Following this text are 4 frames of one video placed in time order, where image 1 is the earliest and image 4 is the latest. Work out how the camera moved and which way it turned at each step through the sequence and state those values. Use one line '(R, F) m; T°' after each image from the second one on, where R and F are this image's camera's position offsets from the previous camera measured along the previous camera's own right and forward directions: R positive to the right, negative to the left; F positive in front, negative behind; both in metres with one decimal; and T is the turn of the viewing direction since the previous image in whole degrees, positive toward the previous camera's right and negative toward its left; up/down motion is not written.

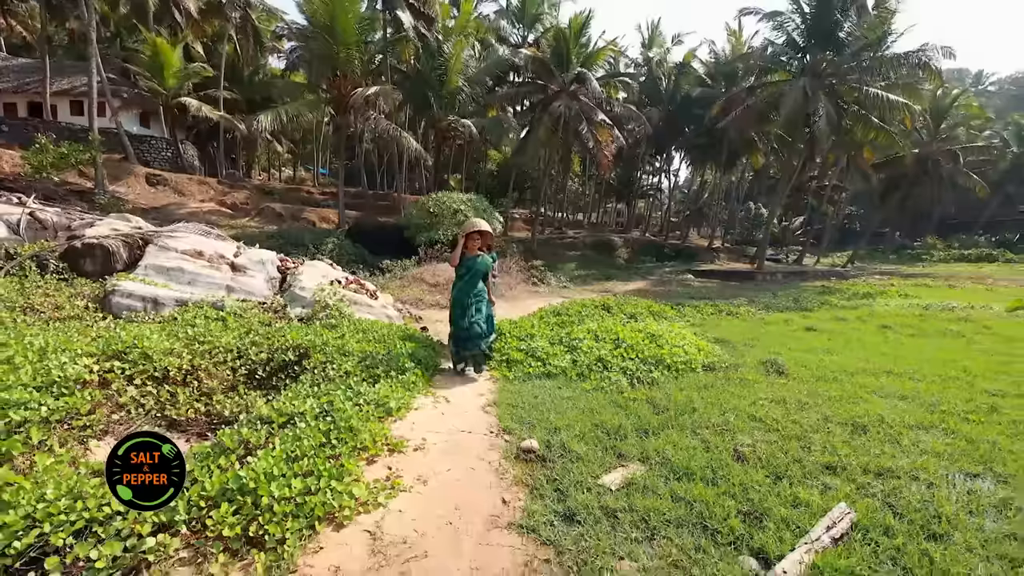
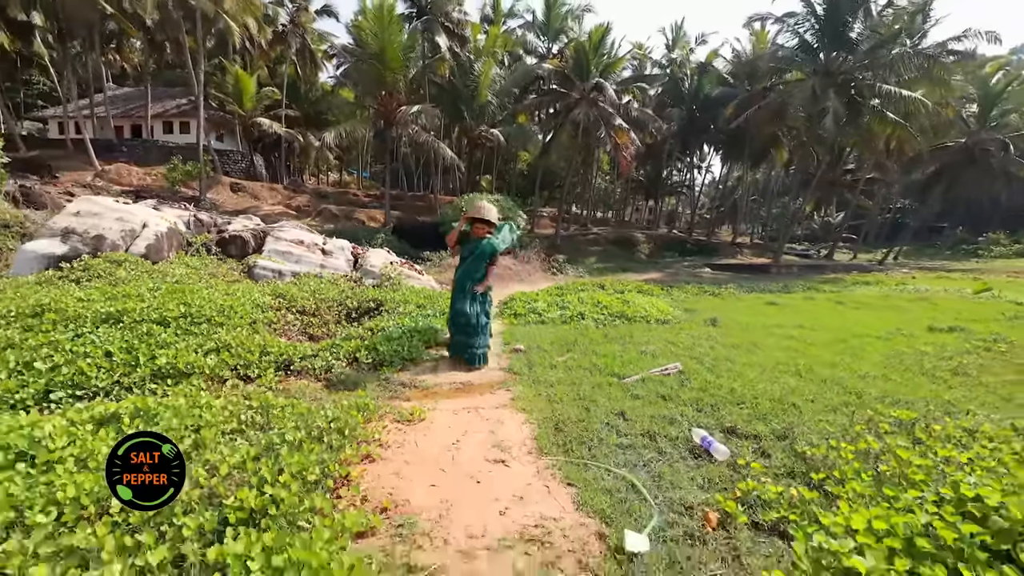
(+0.7, -2.8) m; -6°
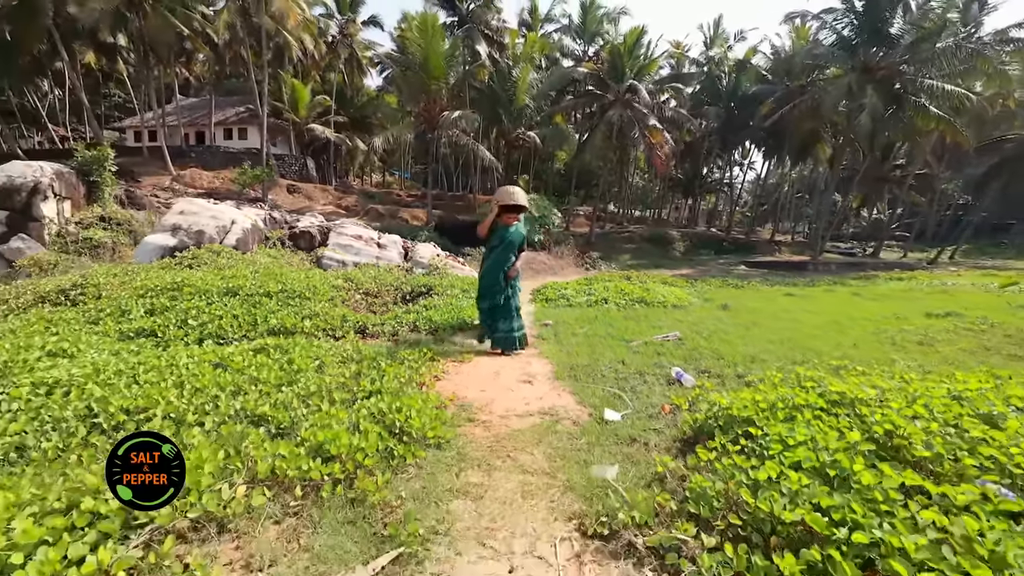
(+0.1, -1.3) m; -5°
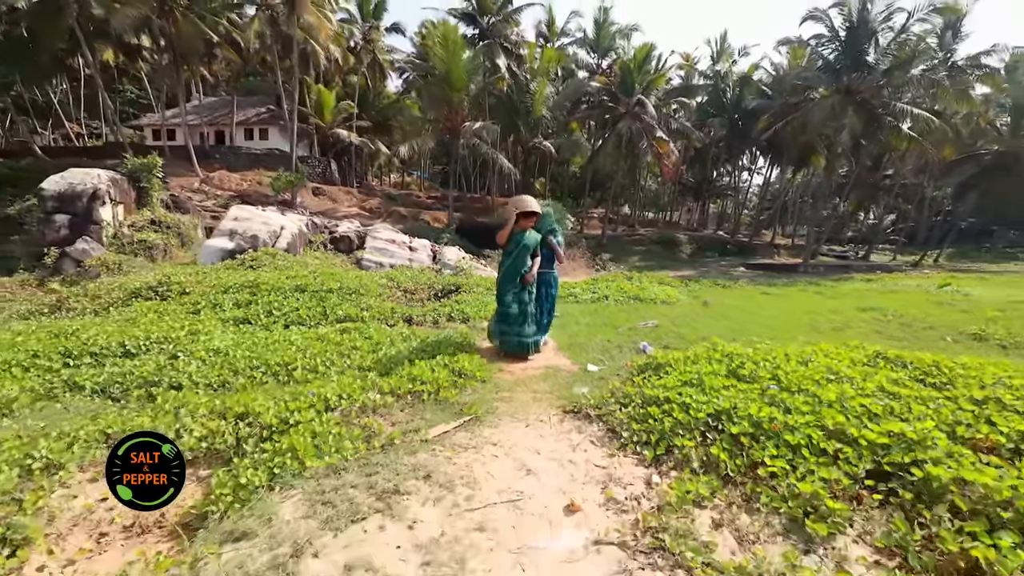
(-0.1, -1.9) m; -2°
